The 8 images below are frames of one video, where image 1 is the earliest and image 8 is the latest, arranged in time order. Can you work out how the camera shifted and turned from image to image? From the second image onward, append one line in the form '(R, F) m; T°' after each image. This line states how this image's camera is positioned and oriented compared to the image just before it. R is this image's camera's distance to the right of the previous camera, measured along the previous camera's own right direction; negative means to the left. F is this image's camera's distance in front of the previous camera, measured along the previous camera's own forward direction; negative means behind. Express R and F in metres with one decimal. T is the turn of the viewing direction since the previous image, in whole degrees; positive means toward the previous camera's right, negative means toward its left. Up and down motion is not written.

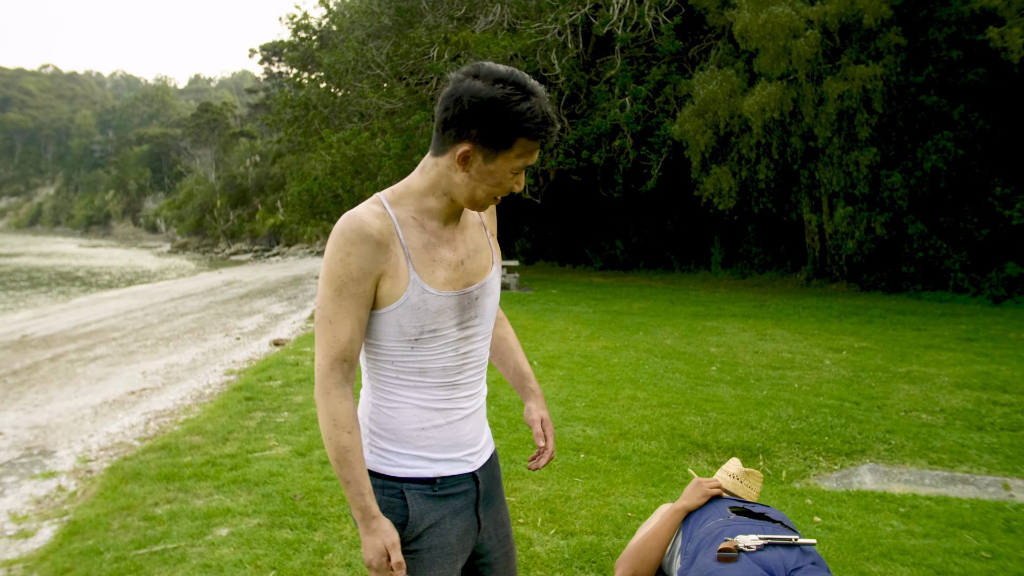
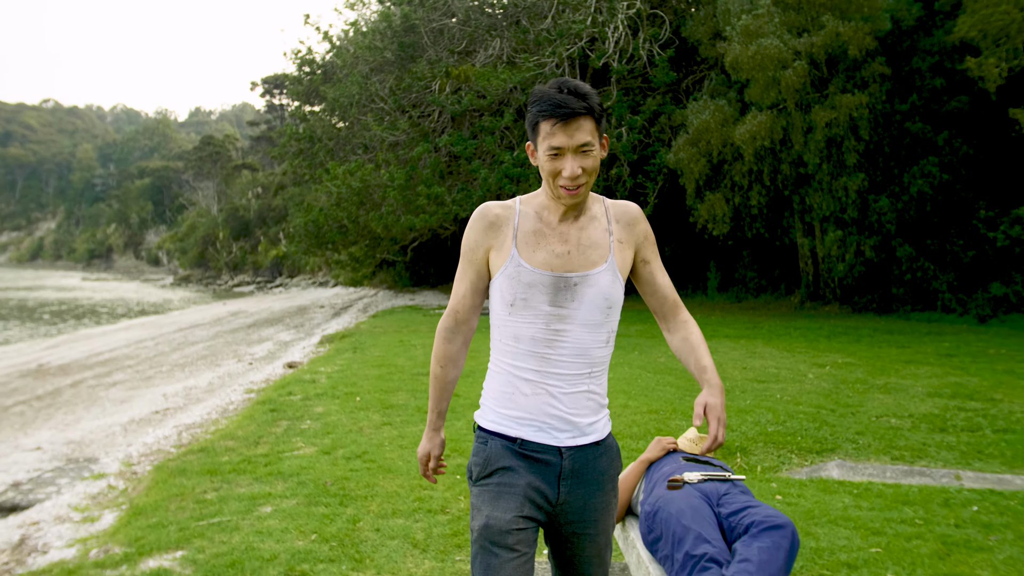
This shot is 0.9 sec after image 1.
(0.0, -0.6) m; 0°
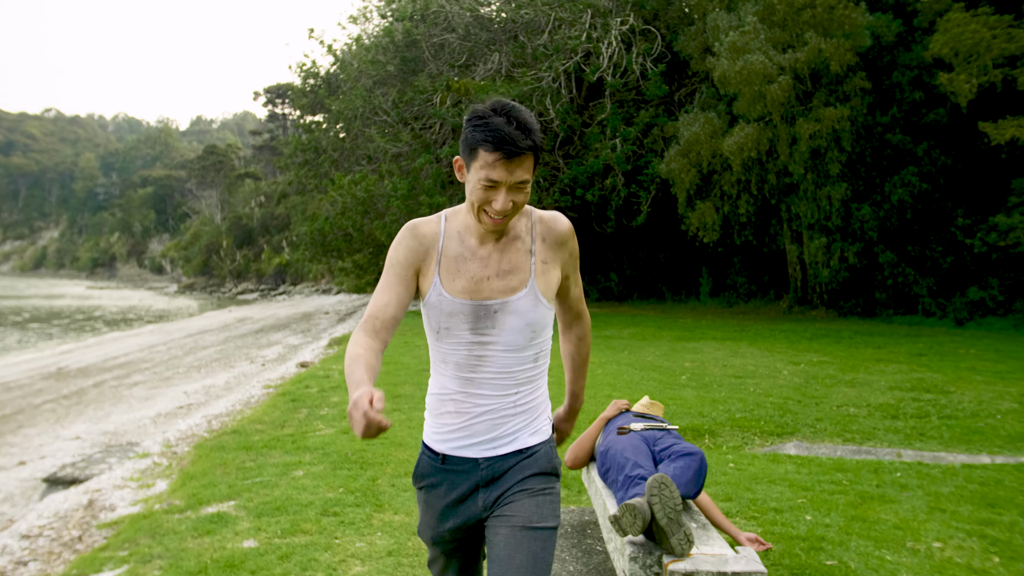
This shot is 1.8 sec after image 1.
(0.0, -0.8) m; 0°
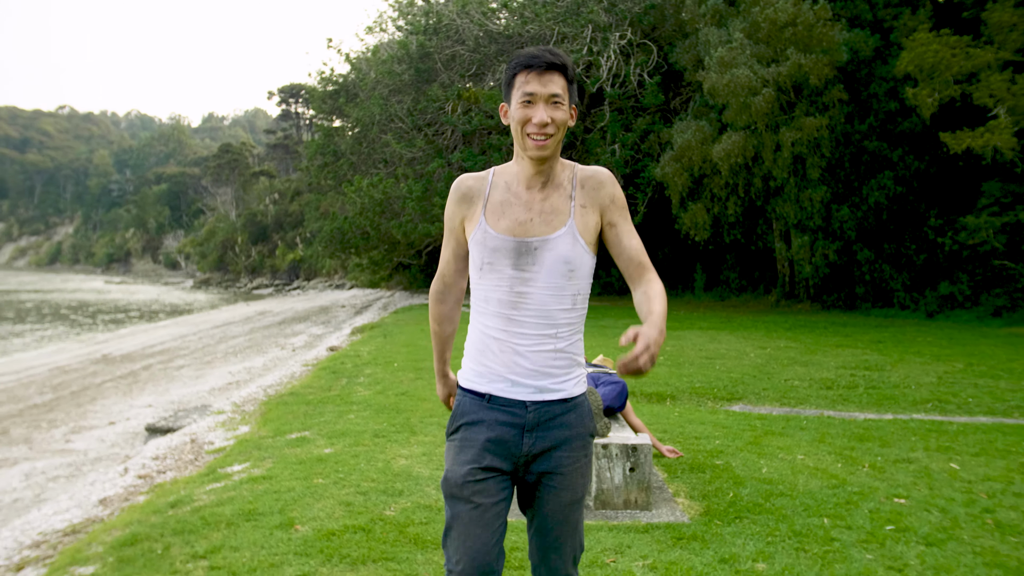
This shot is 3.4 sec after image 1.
(+0.1, -1.6) m; -1°
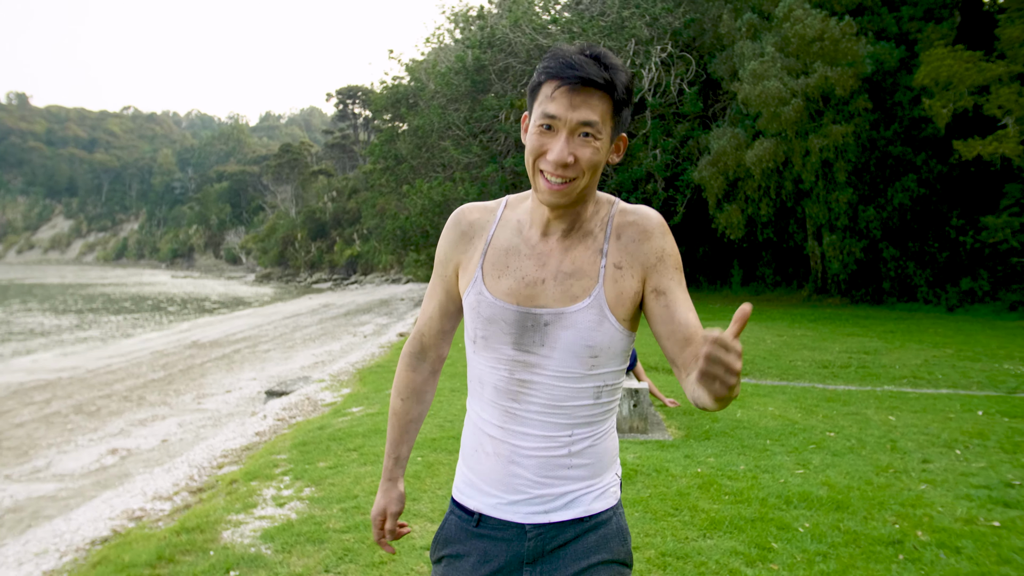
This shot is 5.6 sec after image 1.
(+0.1, -1.8) m; -3°
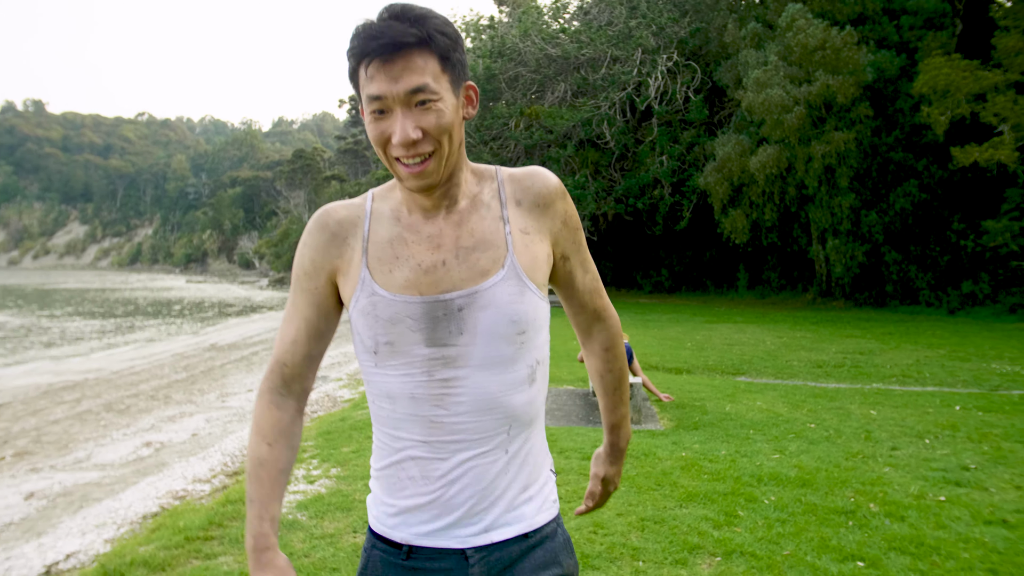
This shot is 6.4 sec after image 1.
(0.0, -0.5) m; -1°
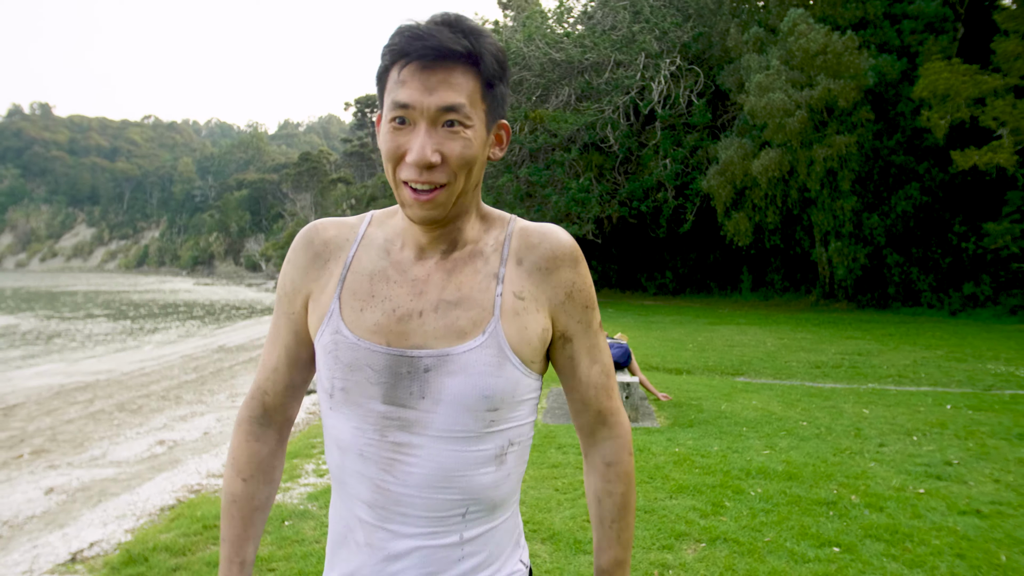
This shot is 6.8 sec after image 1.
(0.0, -0.2) m; 0°
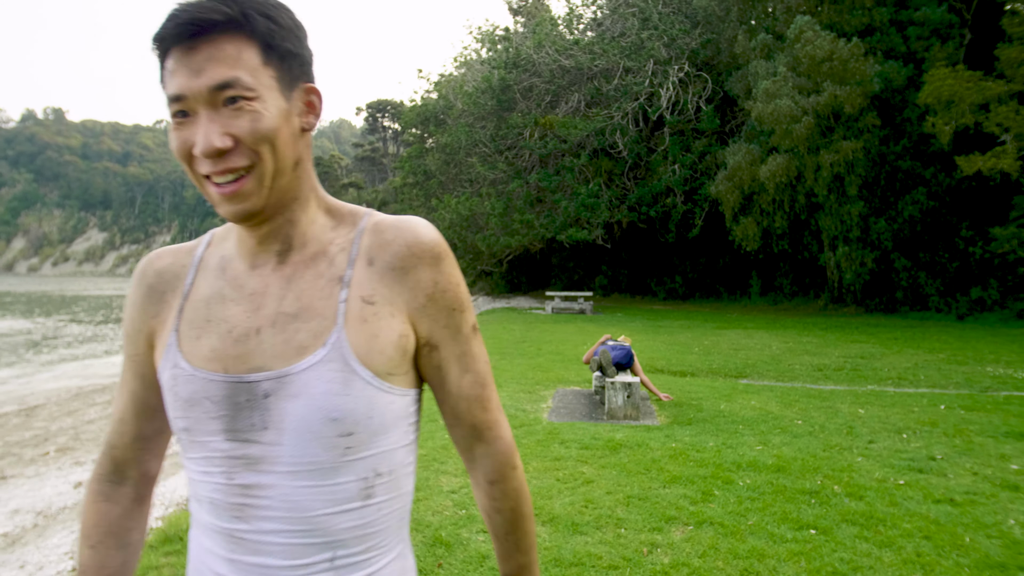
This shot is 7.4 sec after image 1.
(0.0, -0.3) m; -1°
